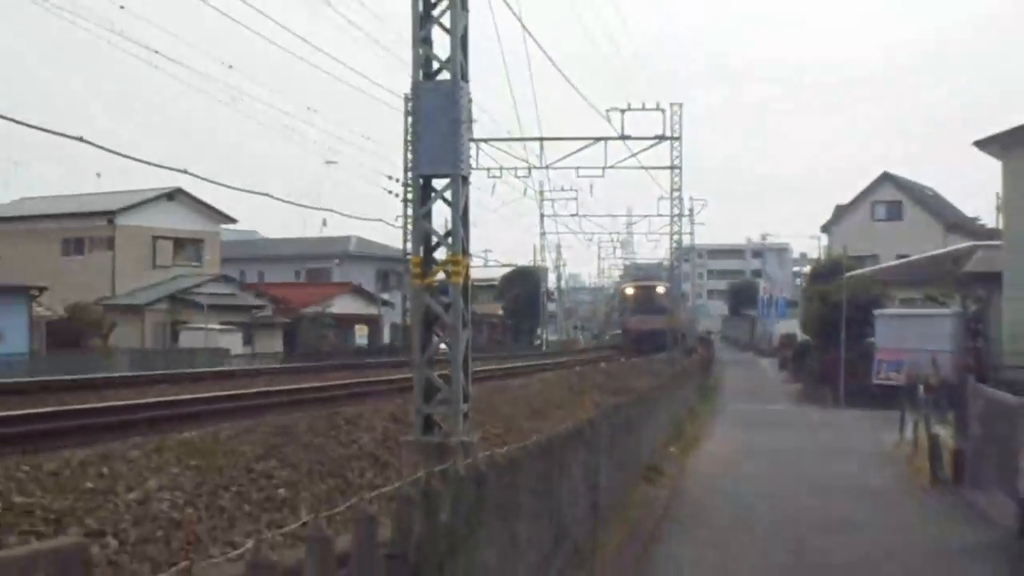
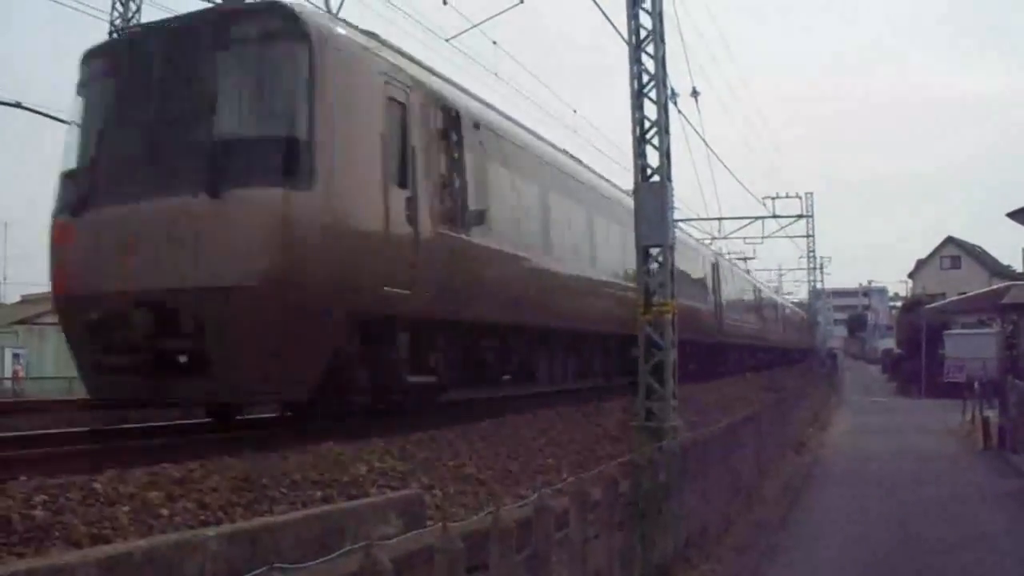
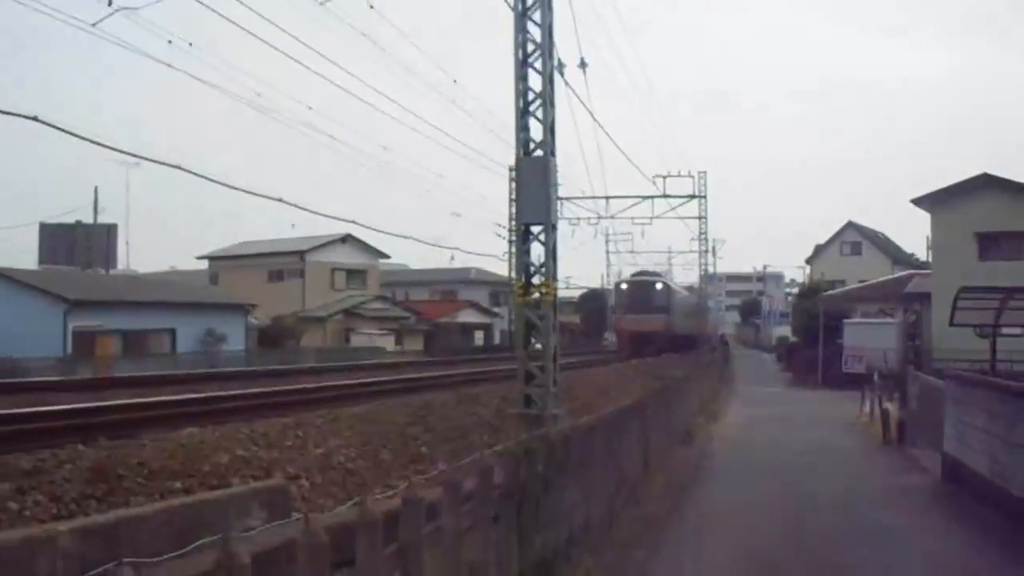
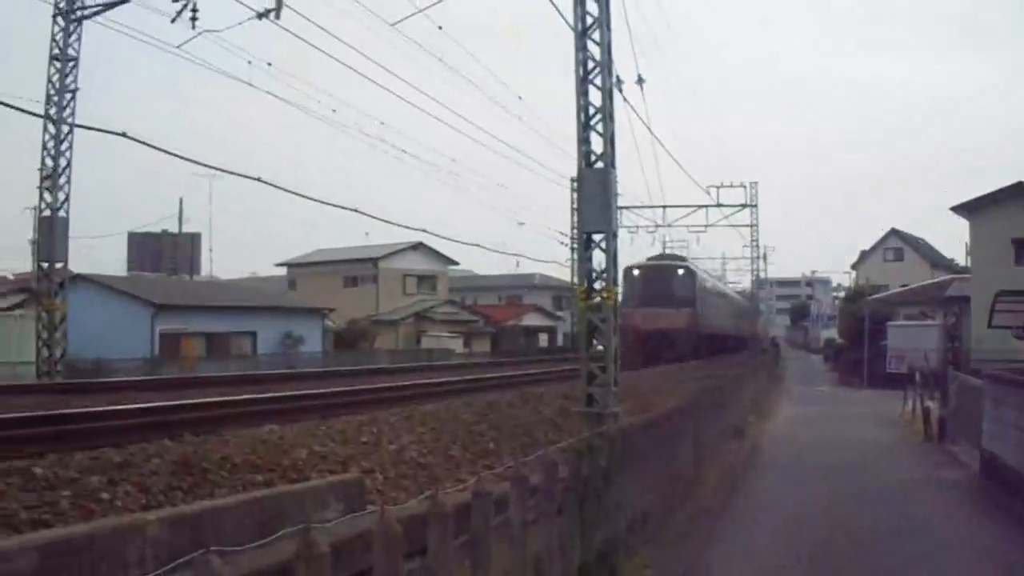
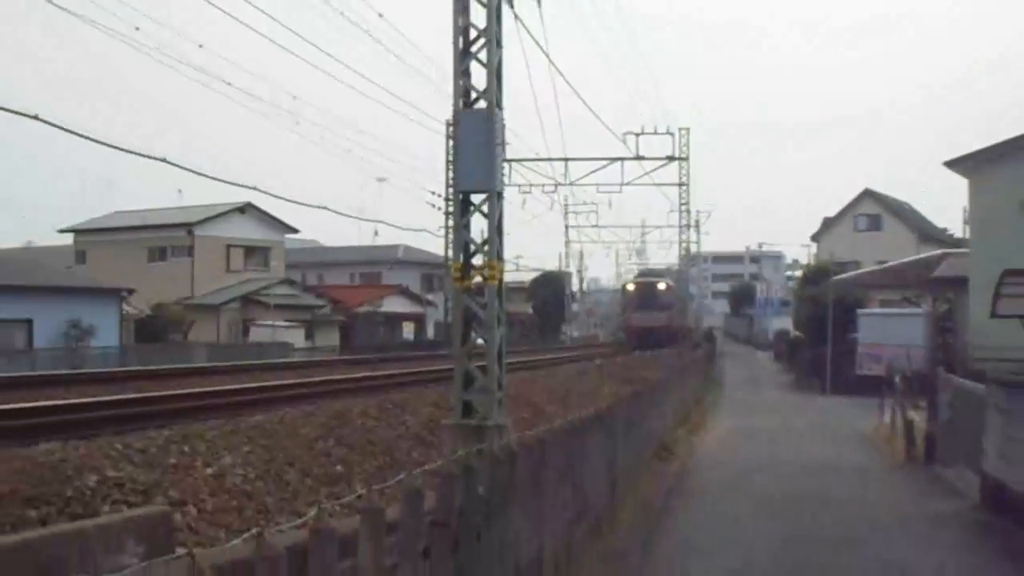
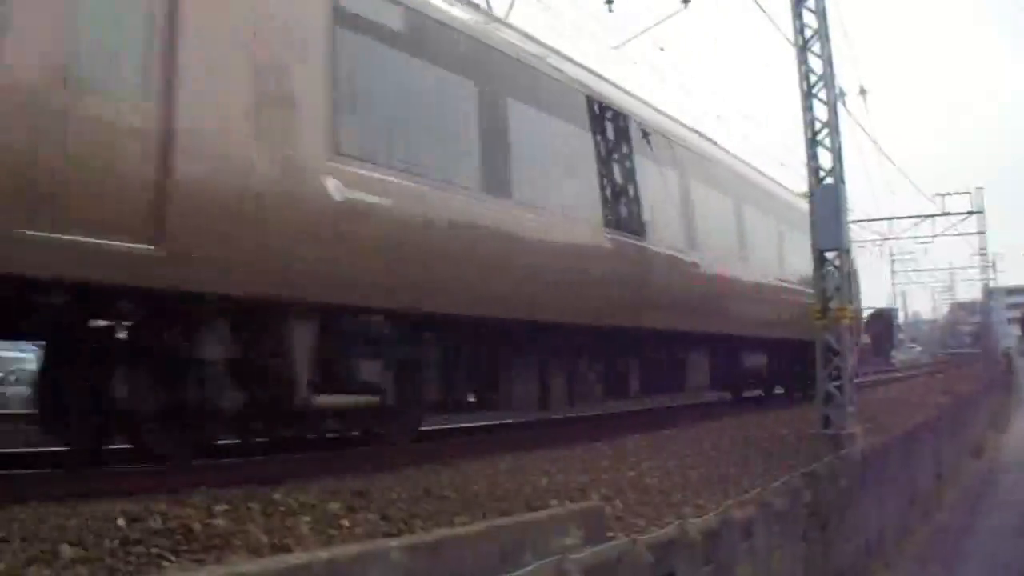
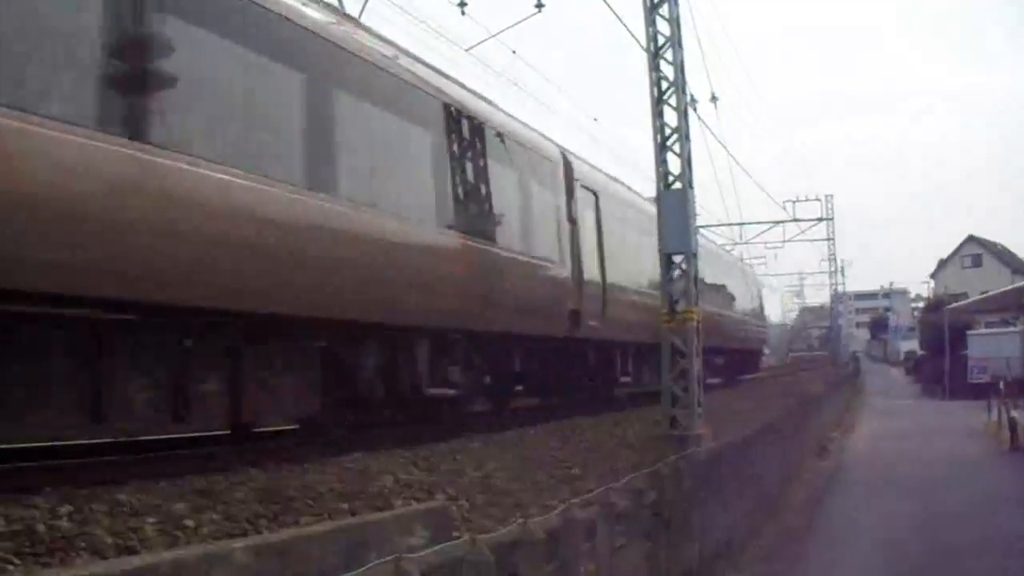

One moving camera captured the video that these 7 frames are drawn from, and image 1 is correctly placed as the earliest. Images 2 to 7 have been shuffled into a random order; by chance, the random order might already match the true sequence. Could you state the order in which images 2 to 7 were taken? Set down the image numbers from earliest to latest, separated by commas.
5, 3, 4, 2, 7, 6
